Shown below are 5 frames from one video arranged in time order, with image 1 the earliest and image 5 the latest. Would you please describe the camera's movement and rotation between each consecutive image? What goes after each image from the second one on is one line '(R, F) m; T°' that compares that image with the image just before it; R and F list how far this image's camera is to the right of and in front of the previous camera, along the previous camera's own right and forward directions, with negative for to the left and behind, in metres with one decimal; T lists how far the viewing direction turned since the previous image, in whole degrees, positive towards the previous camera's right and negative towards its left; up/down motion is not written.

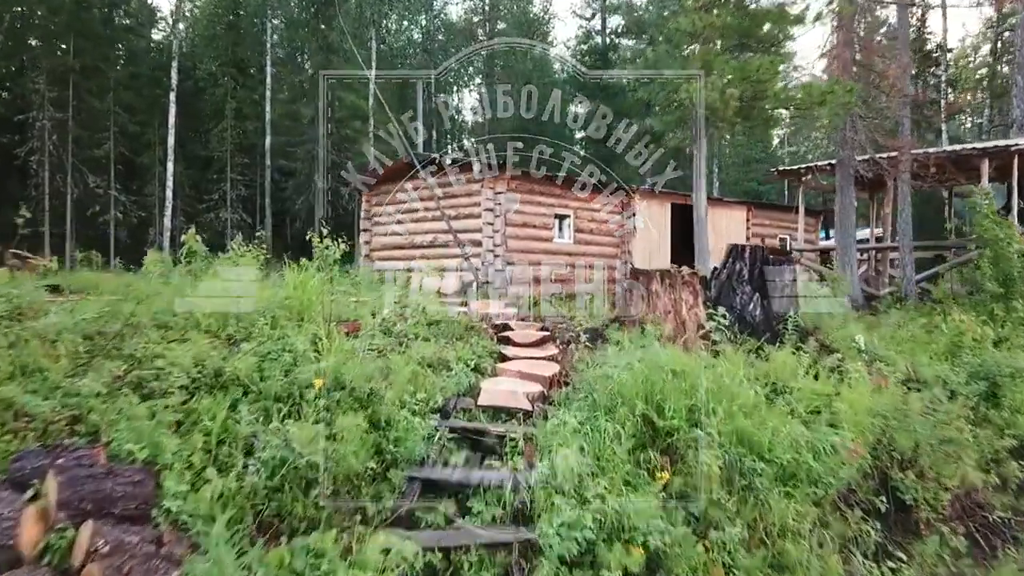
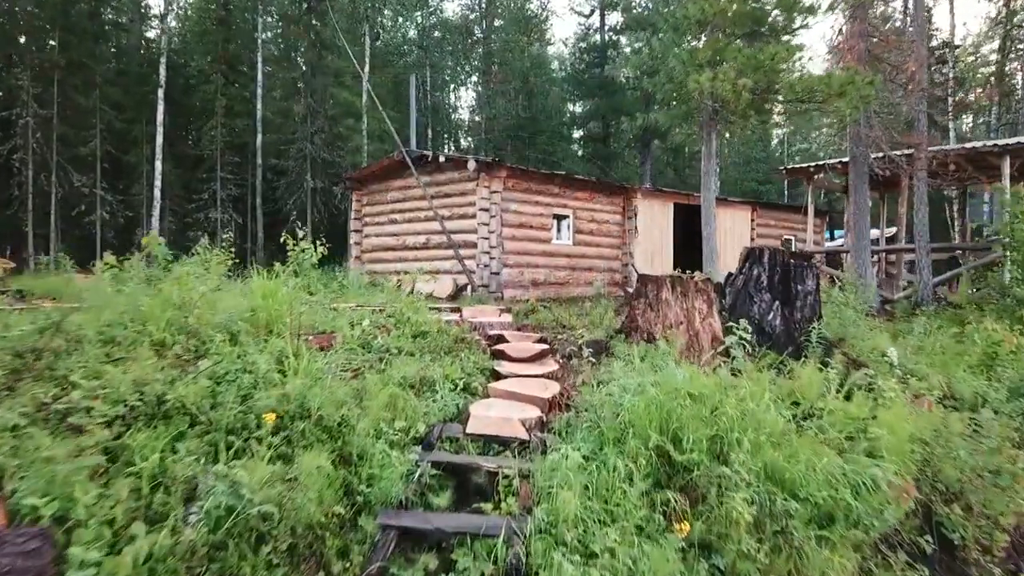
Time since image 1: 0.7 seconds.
(0.0, +0.6) m; 0°
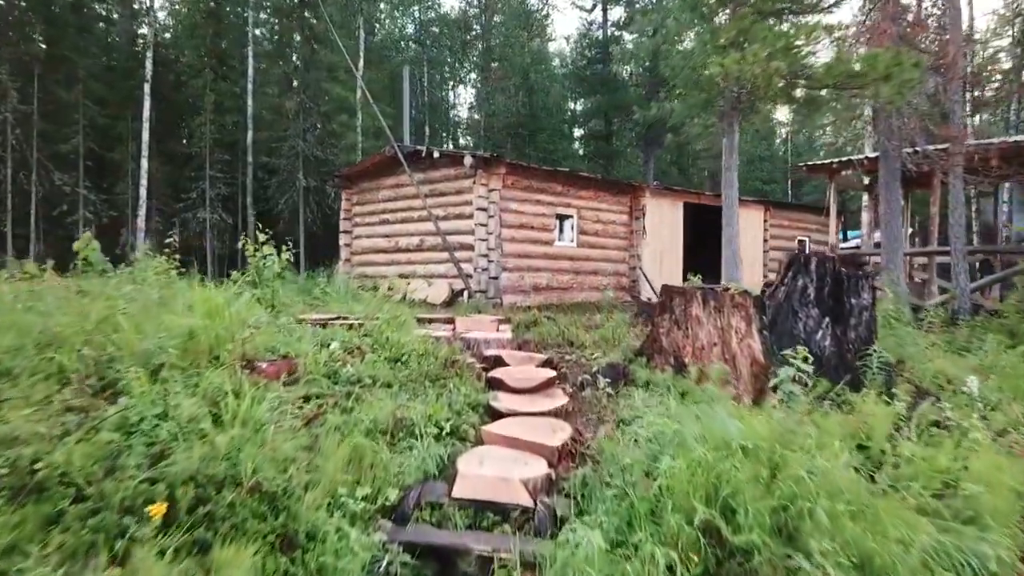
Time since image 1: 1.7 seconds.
(0.0, +0.9) m; 0°
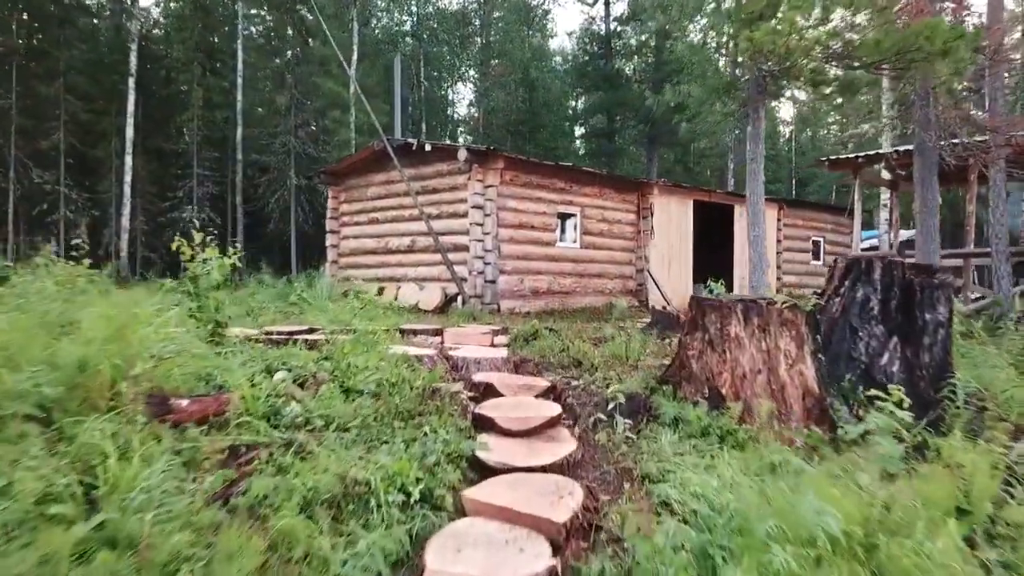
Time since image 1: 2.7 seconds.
(0.0, +0.9) m; 0°
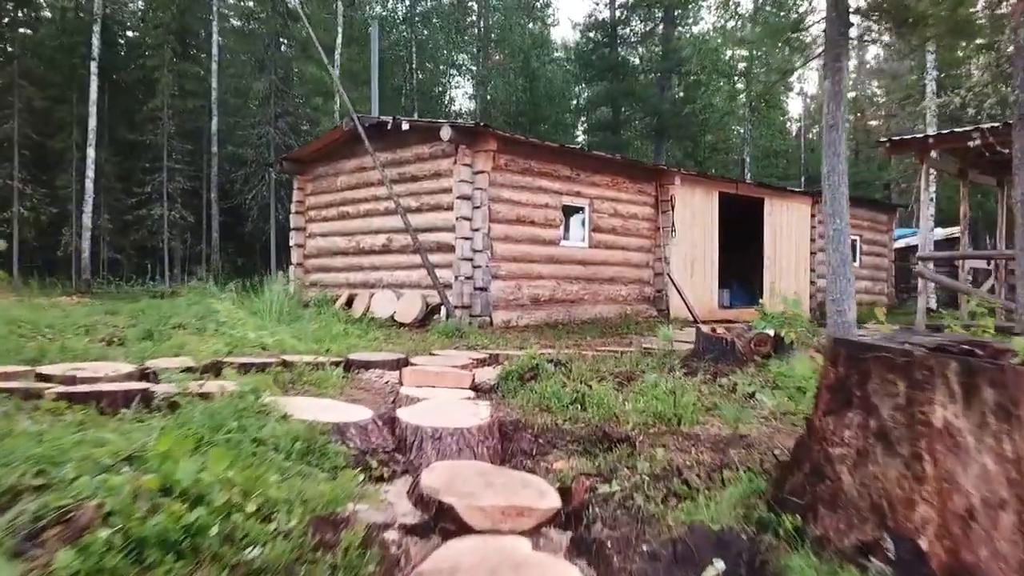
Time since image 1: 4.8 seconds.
(+0.1, +1.8) m; 0°
